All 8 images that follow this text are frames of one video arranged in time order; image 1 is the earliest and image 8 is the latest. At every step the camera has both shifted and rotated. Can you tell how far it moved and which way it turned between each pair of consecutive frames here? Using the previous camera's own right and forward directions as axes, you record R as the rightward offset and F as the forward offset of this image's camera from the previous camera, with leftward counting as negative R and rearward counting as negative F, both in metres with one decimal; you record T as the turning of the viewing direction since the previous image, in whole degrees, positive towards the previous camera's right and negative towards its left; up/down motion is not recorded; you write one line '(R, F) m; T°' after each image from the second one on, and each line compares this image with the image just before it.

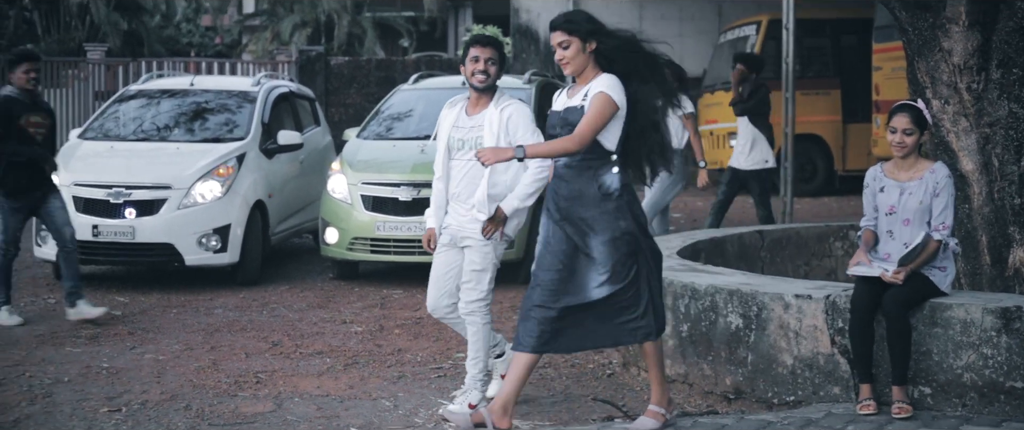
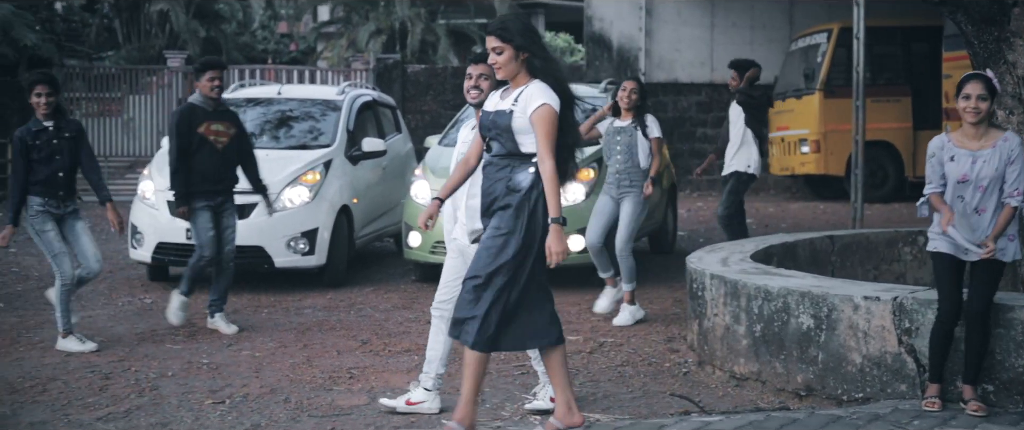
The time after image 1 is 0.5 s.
(-0.1, -0.4) m; -4°
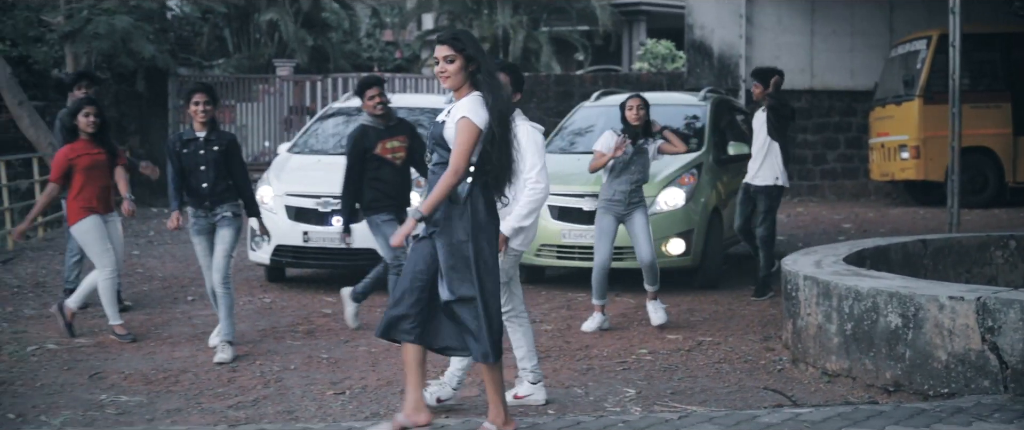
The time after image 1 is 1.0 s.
(0.0, -0.4) m; -5°
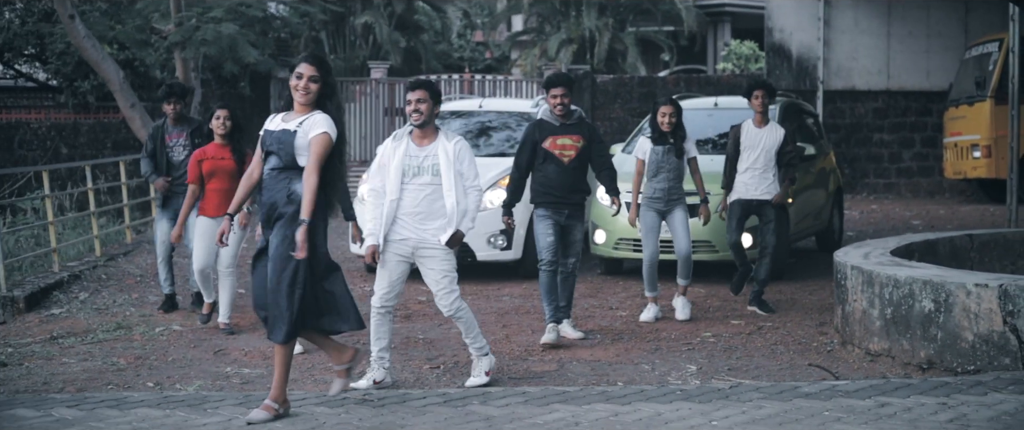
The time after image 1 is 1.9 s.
(+0.1, -0.8) m; -5°
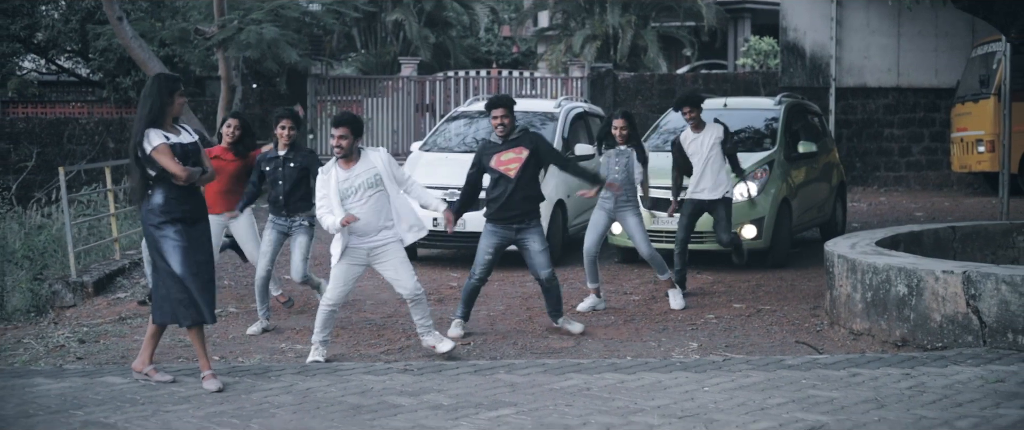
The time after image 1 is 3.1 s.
(0.0, -0.8) m; -1°
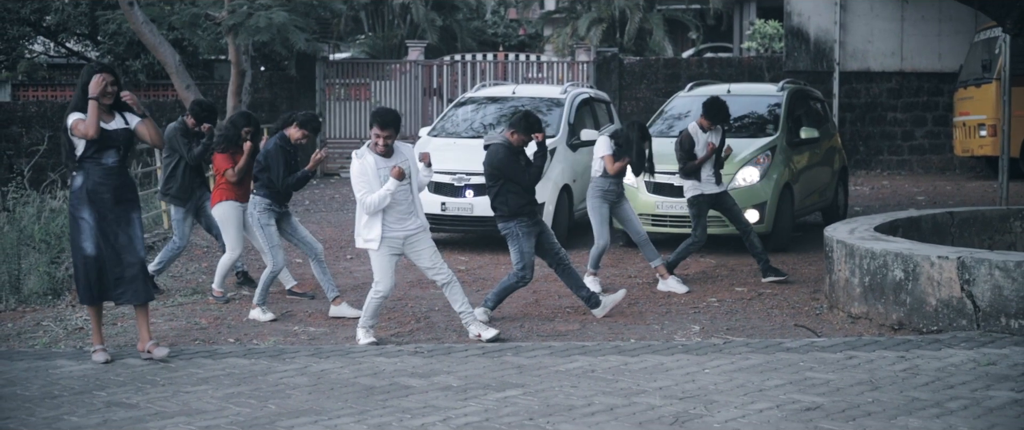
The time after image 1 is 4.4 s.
(0.0, -0.2) m; 0°
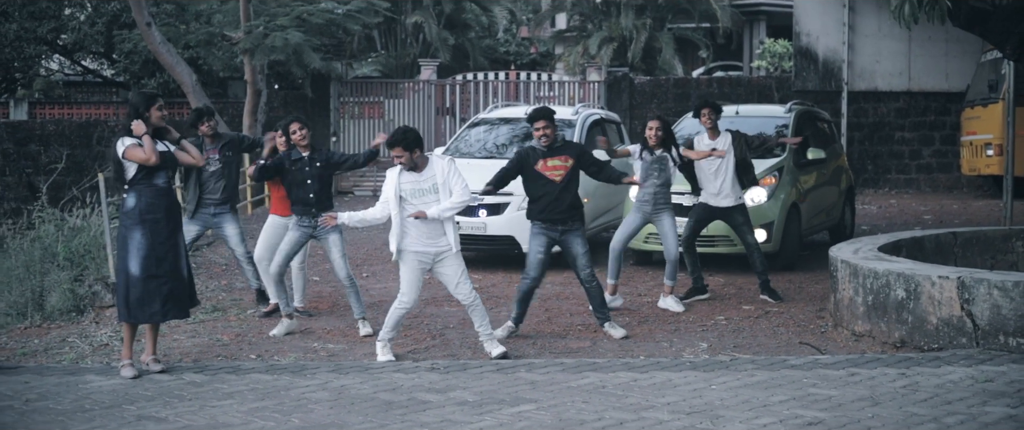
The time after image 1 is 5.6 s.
(0.0, -0.2) m; -1°
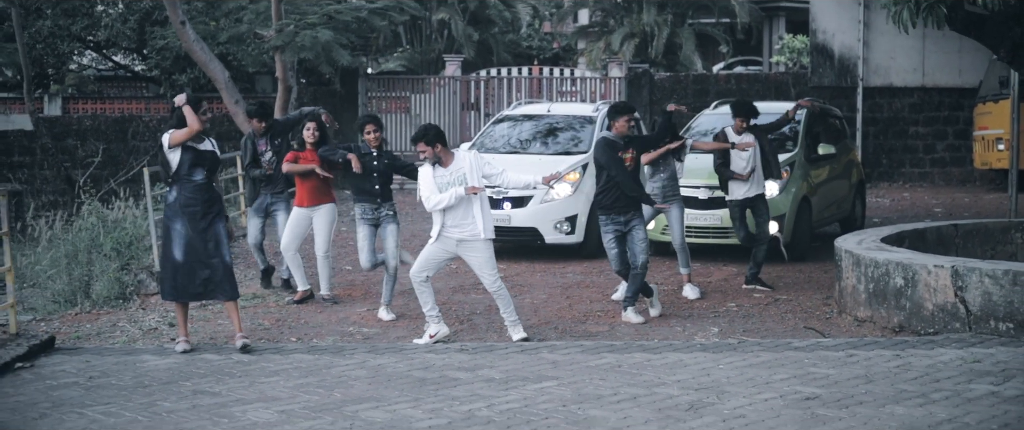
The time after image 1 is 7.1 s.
(0.0, -0.5) m; -1°
